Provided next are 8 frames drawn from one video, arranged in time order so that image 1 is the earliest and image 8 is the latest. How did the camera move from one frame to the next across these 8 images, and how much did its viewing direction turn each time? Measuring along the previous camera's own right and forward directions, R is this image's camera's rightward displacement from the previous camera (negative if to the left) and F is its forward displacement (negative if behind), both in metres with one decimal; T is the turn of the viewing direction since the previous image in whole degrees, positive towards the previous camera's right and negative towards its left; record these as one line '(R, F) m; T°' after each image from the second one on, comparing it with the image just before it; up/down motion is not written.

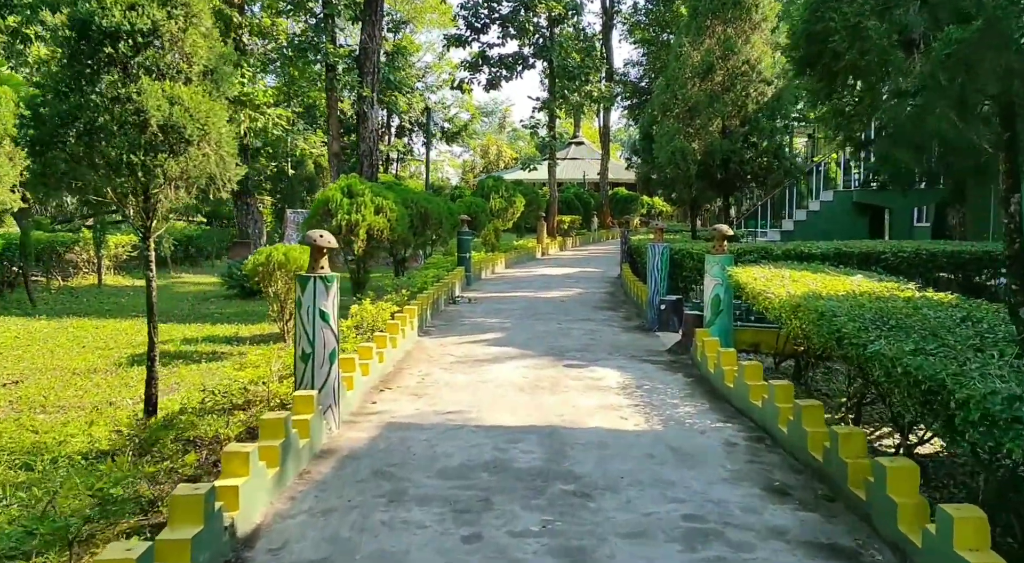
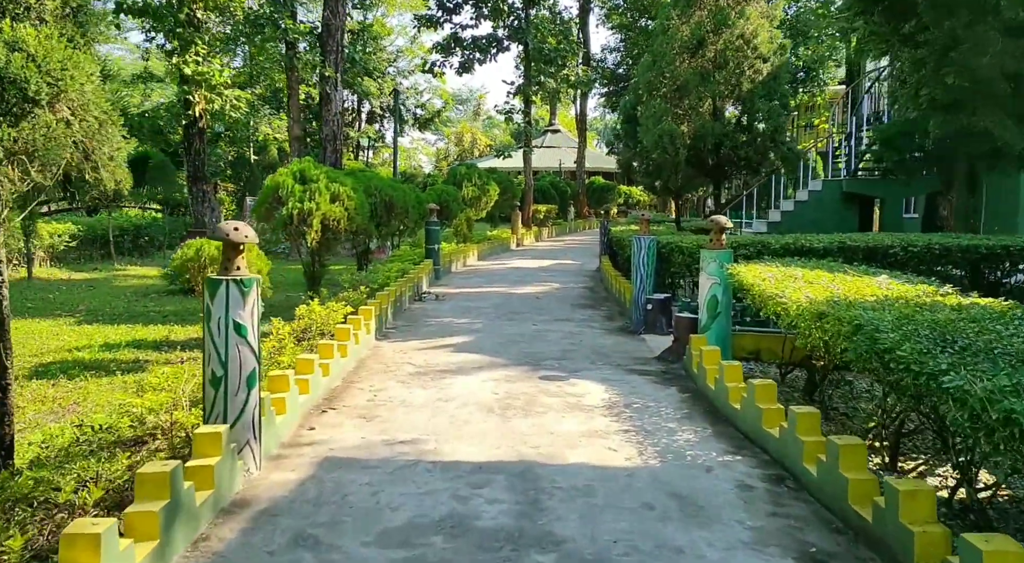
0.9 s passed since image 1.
(+0.1, +1.2) m; +1°
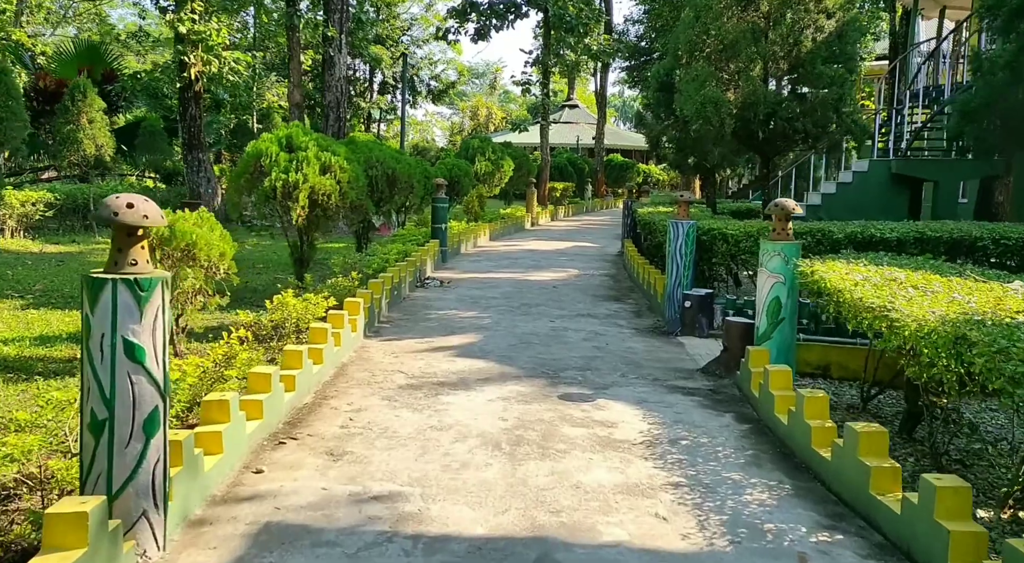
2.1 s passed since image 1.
(0.0, +1.5) m; -1°
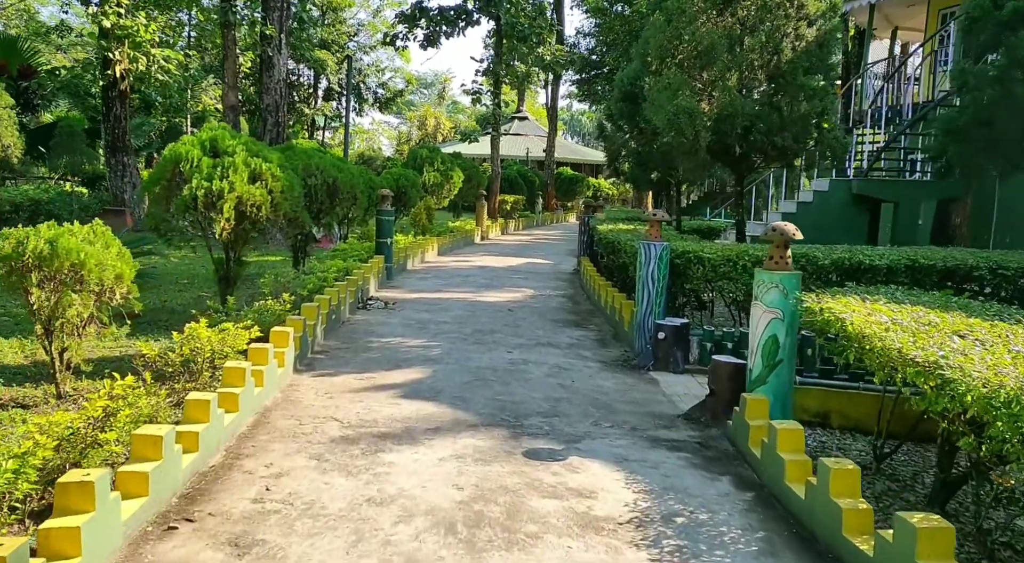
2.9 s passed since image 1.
(-0.1, +1.0) m; +3°
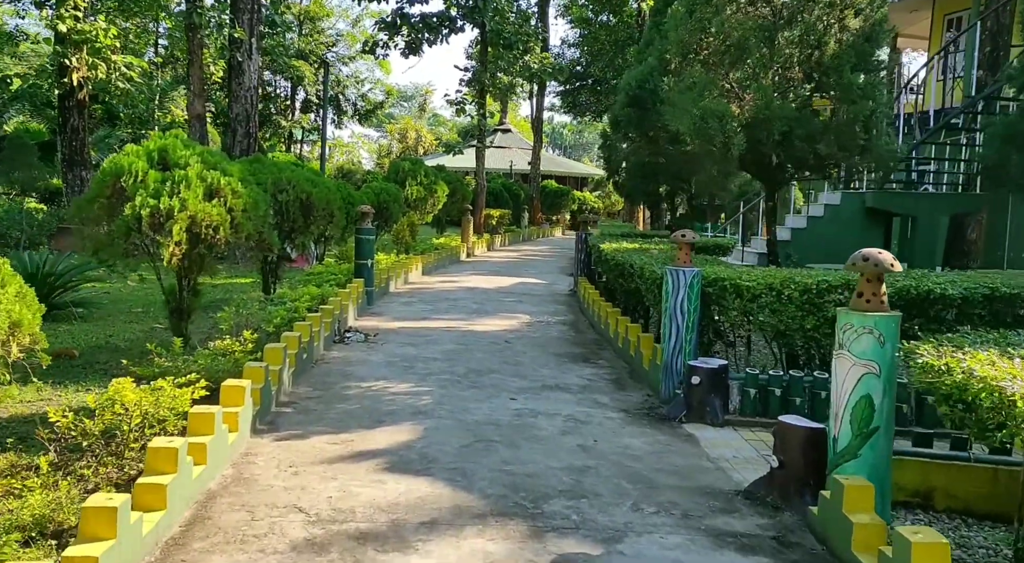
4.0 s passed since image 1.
(-0.2, +1.3) m; +1°
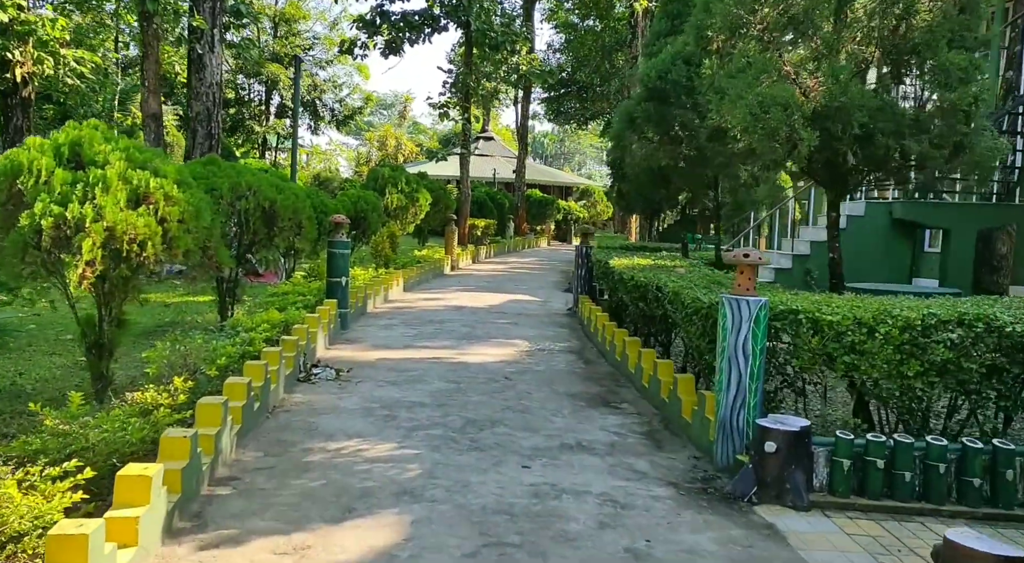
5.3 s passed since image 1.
(-0.2, +1.7) m; +1°
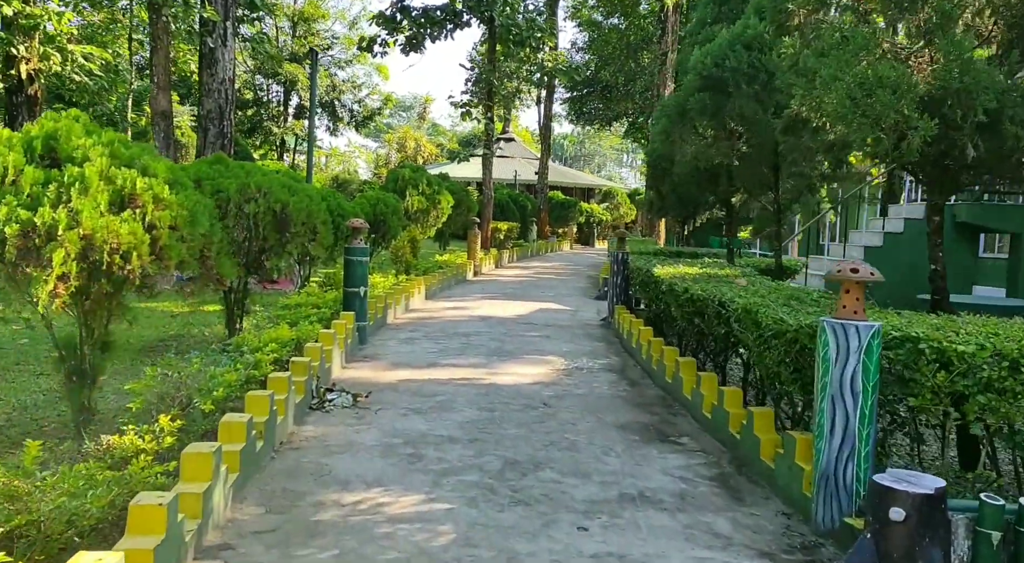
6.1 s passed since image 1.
(-0.2, +1.0) m; -1°
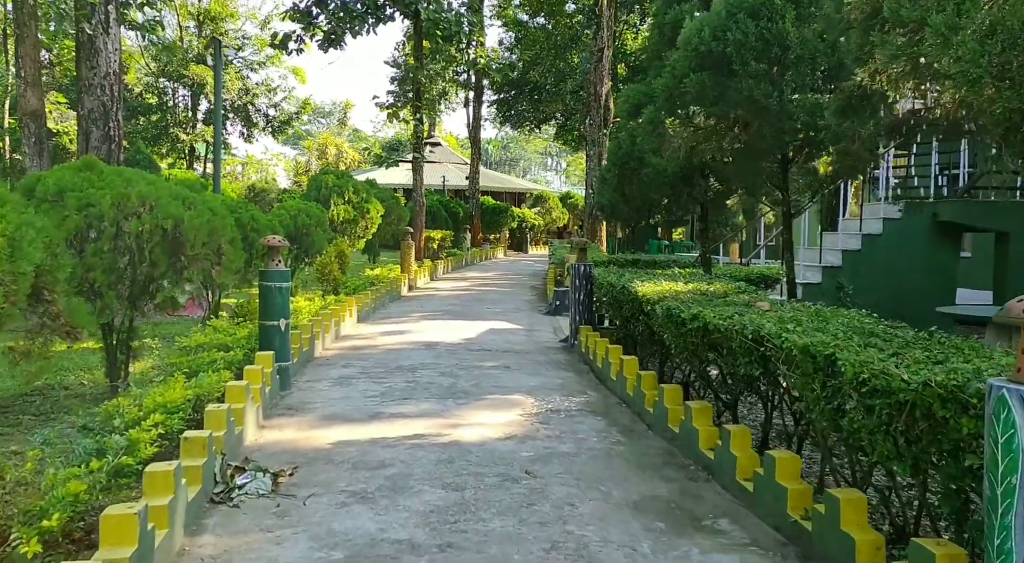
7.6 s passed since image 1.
(-0.2, +1.8) m; +4°
